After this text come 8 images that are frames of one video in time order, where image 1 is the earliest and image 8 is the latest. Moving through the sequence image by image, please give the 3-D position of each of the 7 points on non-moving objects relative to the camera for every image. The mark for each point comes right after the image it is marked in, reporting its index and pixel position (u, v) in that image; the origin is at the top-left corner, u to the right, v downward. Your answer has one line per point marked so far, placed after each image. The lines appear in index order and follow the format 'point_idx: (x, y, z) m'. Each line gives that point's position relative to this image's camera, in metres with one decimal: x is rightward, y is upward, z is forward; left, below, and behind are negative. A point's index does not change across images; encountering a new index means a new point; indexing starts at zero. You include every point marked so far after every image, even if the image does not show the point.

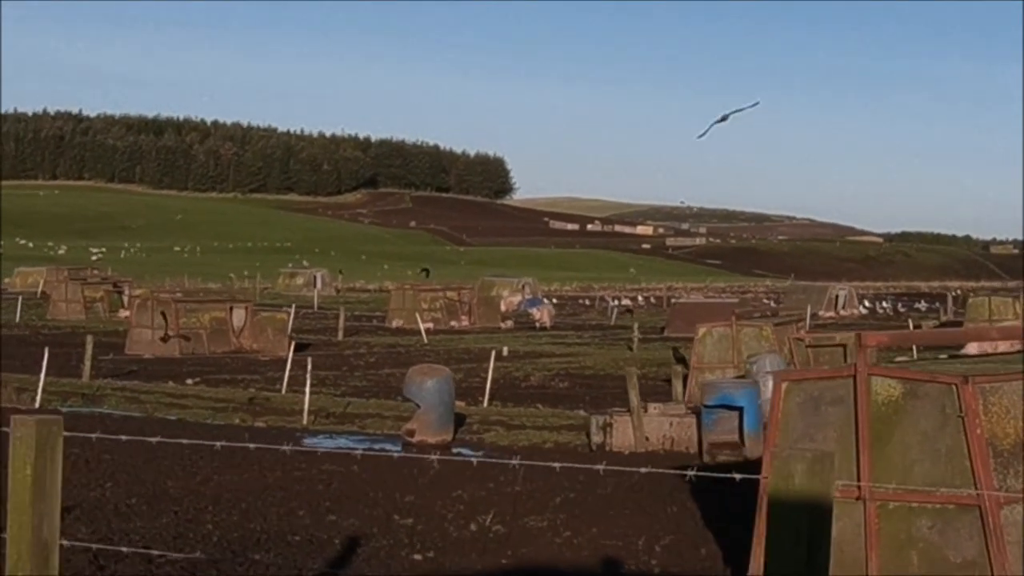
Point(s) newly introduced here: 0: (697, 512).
0: (+1.8, -2.2, +15.7) m
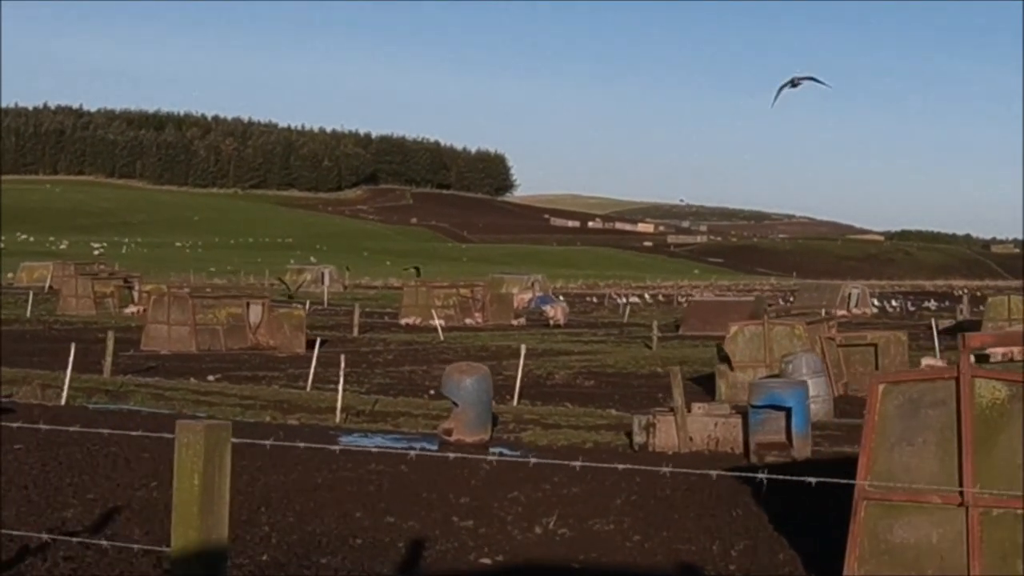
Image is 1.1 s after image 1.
0: (+2.5, -2.2, +15.3) m
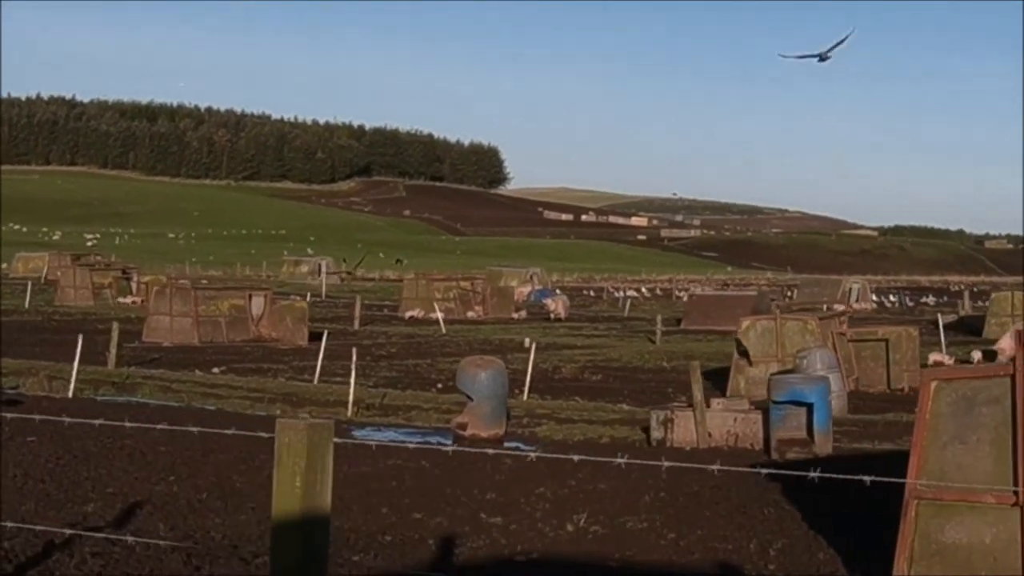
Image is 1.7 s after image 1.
0: (+2.7, -2.1, +15.1) m
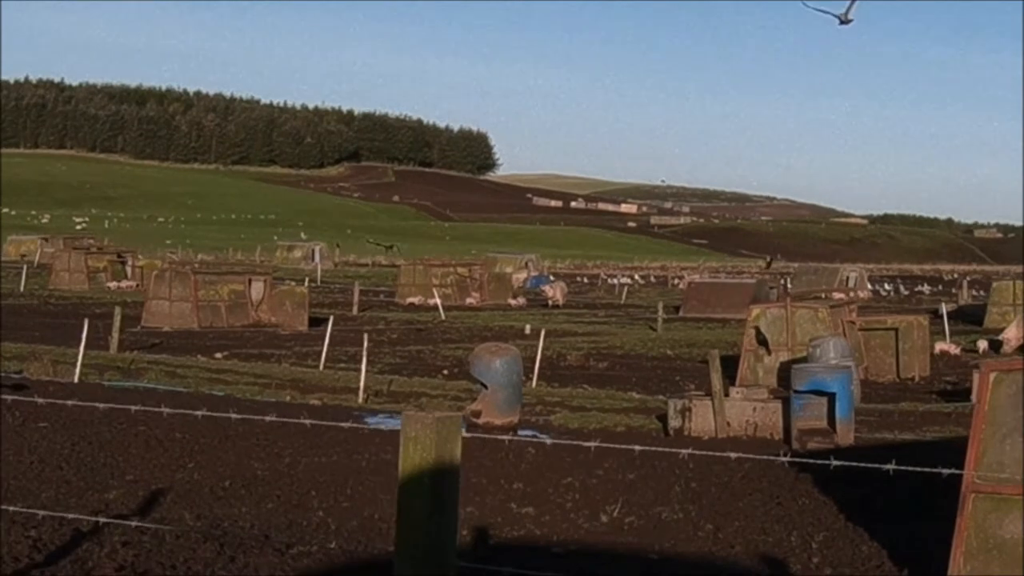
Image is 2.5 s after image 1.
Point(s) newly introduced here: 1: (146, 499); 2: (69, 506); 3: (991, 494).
0: (+3.0, -2.0, +14.9) m
1: (-3.6, -2.1, +15.5) m
2: (-4.3, -2.1, +15.1) m
3: (+3.3, -1.5, +11.1) m
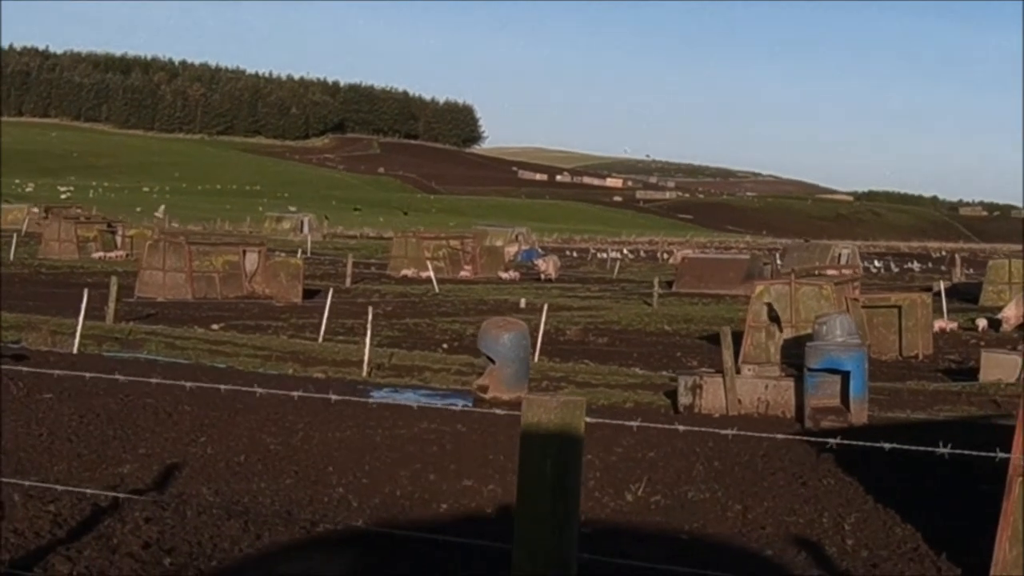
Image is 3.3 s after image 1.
0: (+3.2, -1.8, +14.7) m
1: (-3.4, -1.8, +15.2) m
2: (-4.1, -1.8, +14.9) m
3: (+3.6, -1.3, +10.9) m
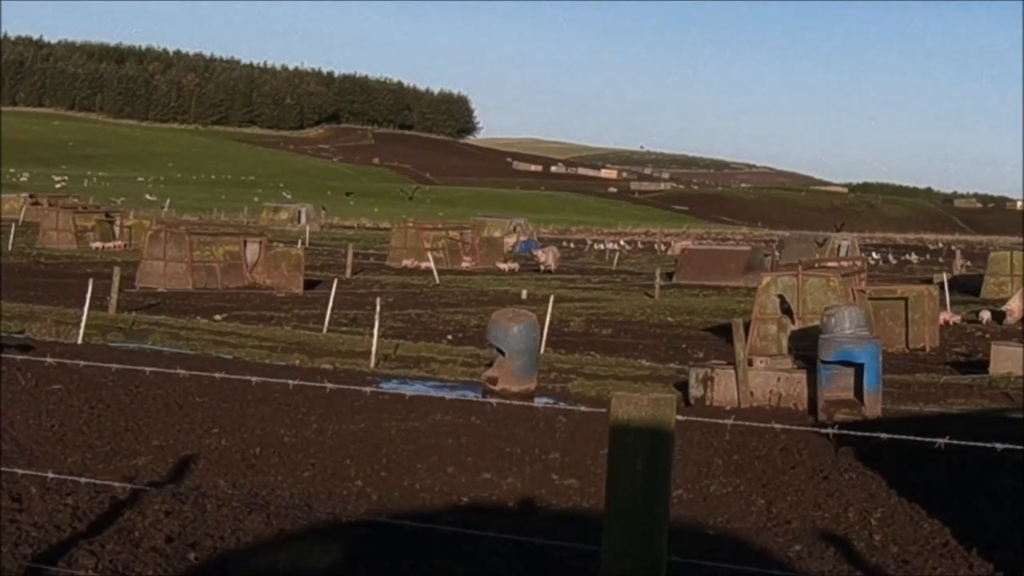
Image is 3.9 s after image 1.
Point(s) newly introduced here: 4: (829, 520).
0: (+3.4, -1.8, +14.6) m
1: (-3.2, -1.7, +15.1) m
2: (-3.9, -1.7, +14.8) m
3: (+3.8, -1.3, +10.8) m
4: (+2.6, -1.9, +12.6) m
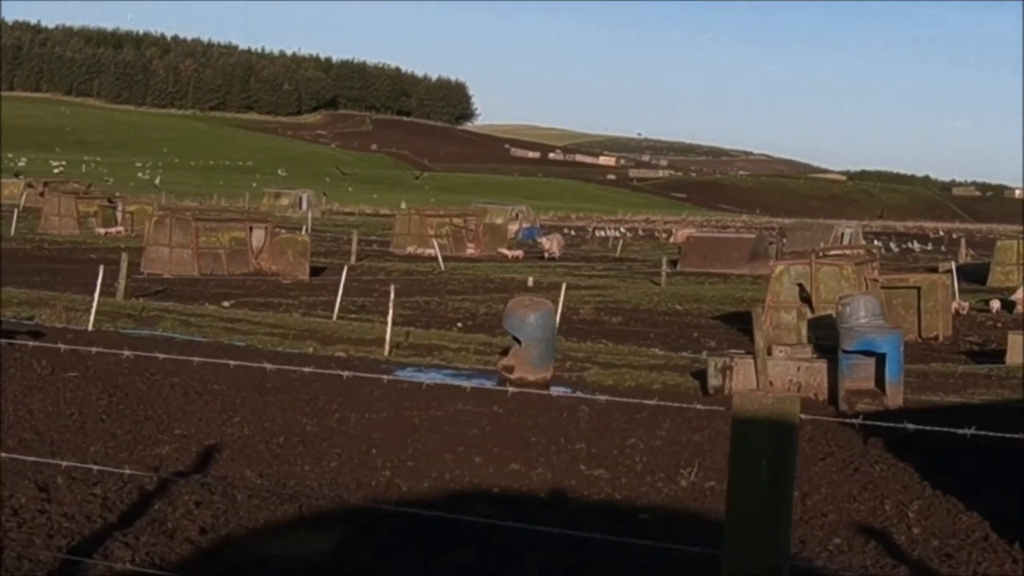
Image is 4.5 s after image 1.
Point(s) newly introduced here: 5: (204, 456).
0: (+3.7, -1.7, +14.5) m
1: (-3.0, -1.6, +15.0) m
2: (-3.6, -1.6, +14.6) m
3: (+4.0, -1.2, +10.6) m
4: (+2.8, -1.8, +12.4) m
5: (-2.9, -1.6, +15.0) m
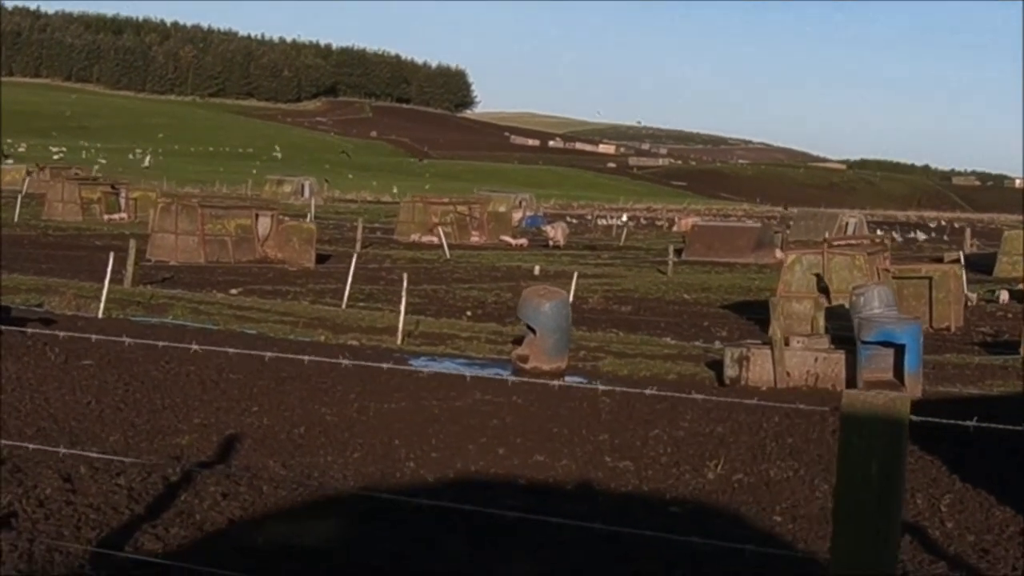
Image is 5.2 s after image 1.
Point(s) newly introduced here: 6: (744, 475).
0: (+3.9, -1.6, +14.3) m
1: (-2.7, -1.5, +14.8) m
2: (-3.4, -1.5, +14.5) m
3: (+4.3, -1.2, +10.5) m
4: (+3.1, -1.7, +12.3) m
5: (-2.7, -1.5, +14.9) m
6: (+2.0, -1.6, +13.8) m
